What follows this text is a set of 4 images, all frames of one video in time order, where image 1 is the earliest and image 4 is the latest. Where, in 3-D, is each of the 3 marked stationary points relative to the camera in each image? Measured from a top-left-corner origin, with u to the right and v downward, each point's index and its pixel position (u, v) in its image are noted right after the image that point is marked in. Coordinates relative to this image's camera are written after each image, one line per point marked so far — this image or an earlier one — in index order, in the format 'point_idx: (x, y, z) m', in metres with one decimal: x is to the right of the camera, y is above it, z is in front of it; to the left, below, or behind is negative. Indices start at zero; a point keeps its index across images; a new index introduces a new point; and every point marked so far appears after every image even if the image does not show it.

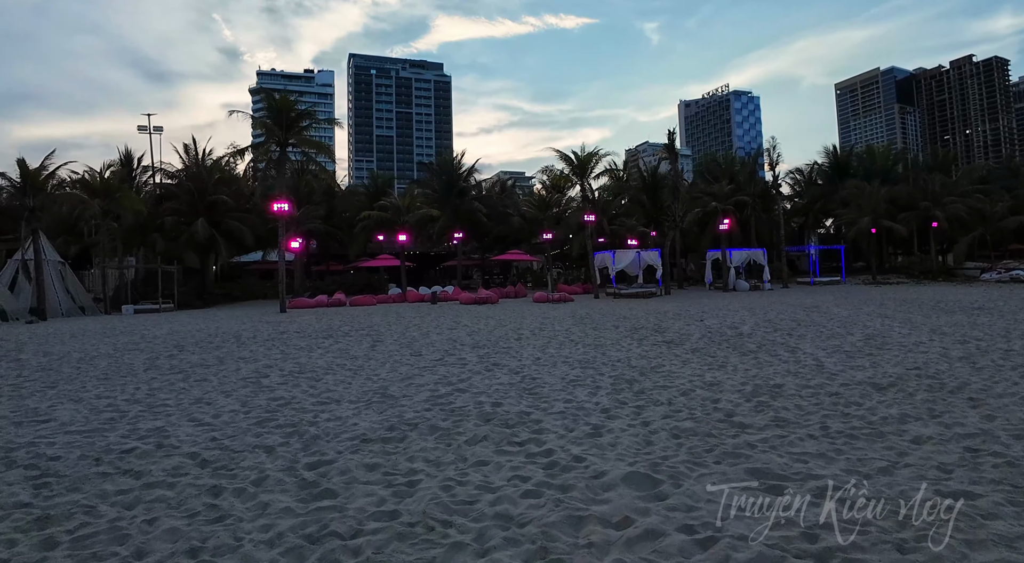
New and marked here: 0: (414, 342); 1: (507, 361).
0: (-1.6, -1.0, +11.9) m
1: (0.0, -1.1, +9.1) m
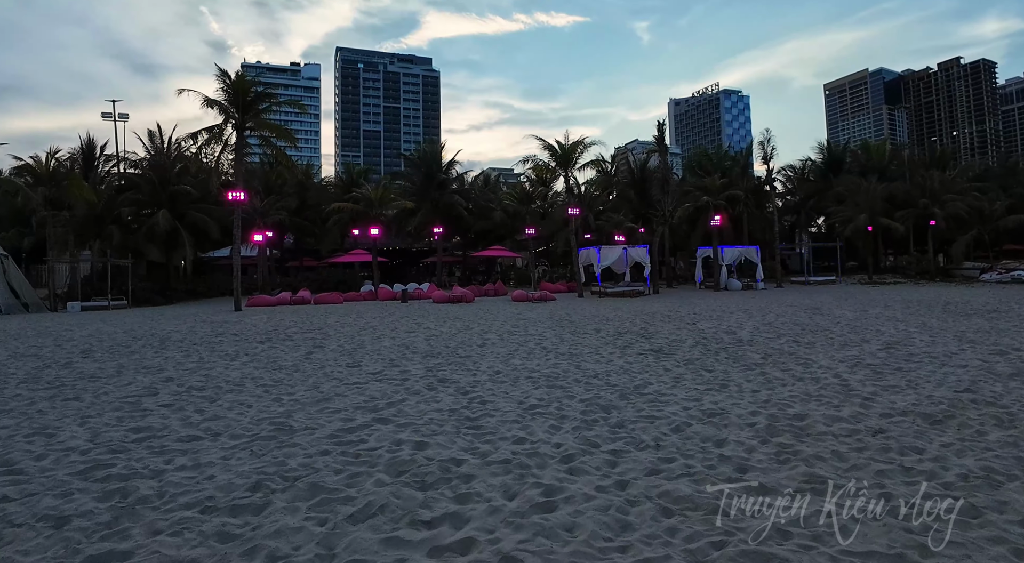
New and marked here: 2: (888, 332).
0: (-2.2, -1.0, +10.1) m
1: (-0.5, -1.0, +7.4) m
2: (+6.5, -0.9, +11.9) m
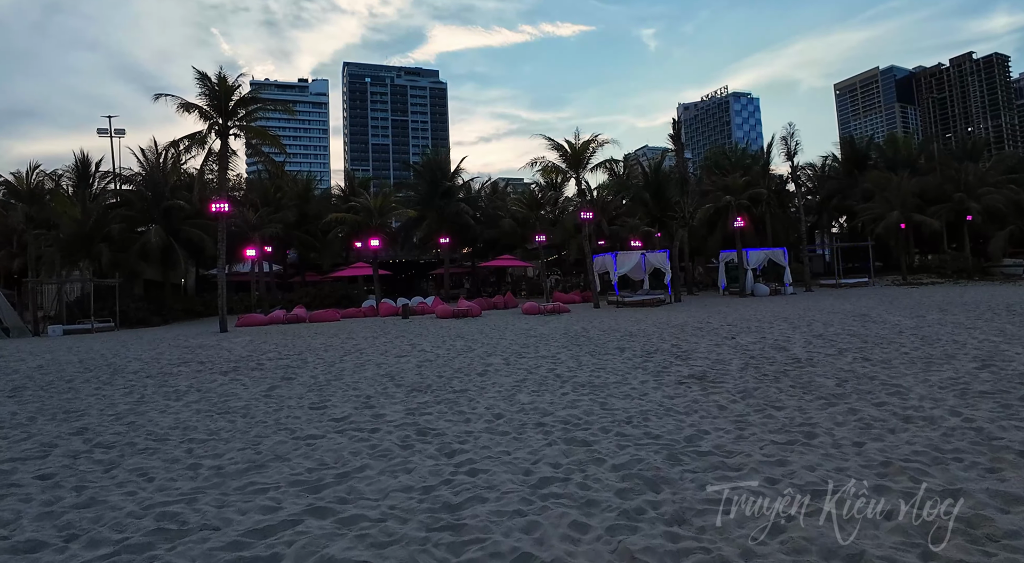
0: (-2.1, -1.2, +8.3) m
1: (-0.5, -1.1, +5.6) m
2: (+6.6, -0.9, +10.0) m
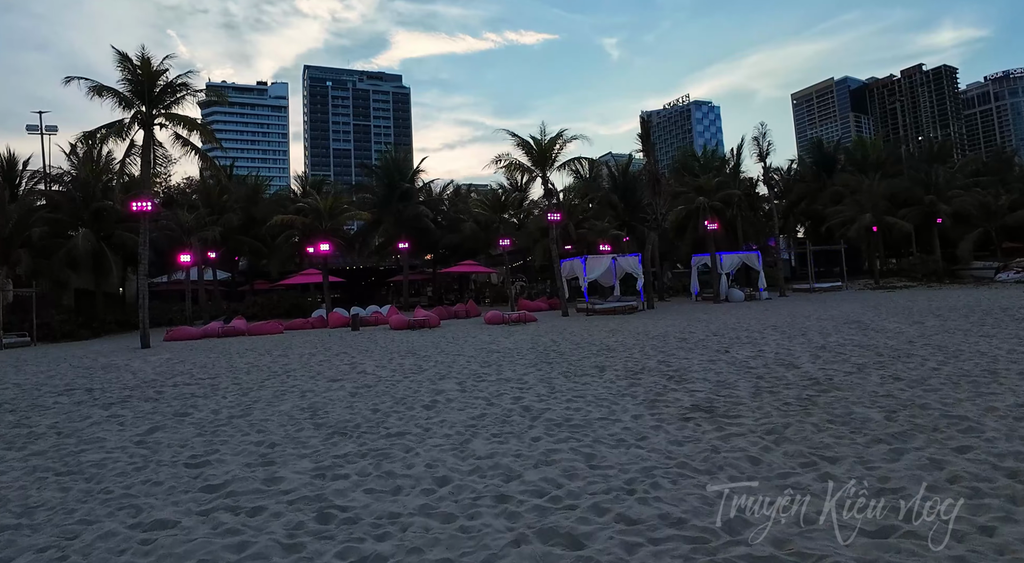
0: (-2.5, -1.3, +6.5) m
1: (-0.8, -1.2, +3.8) m
2: (+6.1, -1.0, +8.6) m
